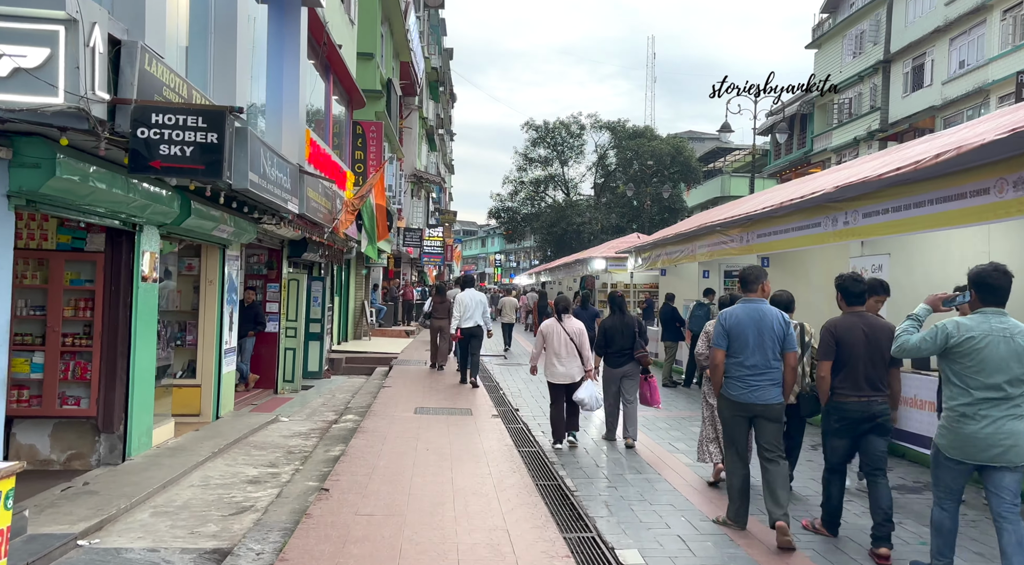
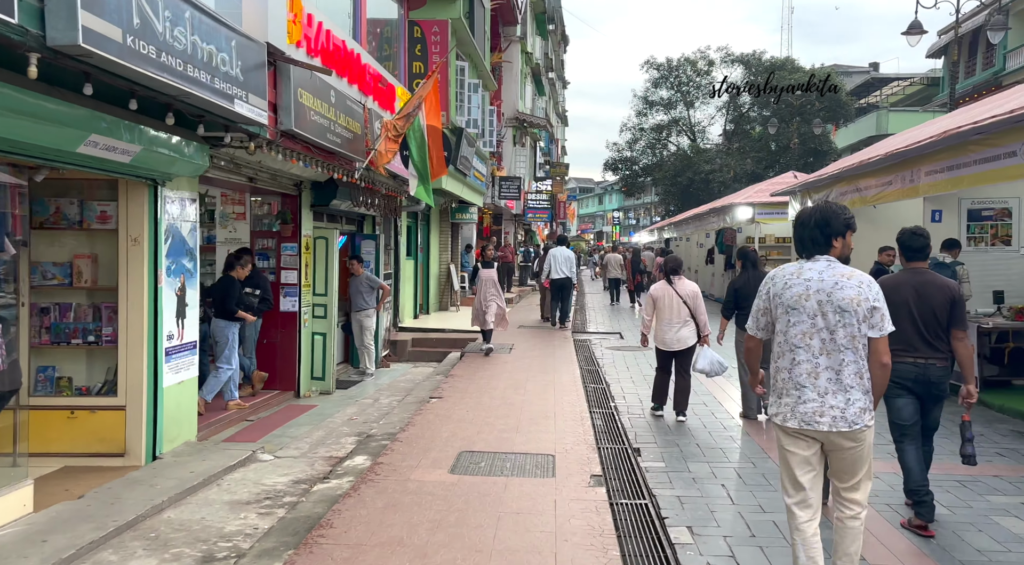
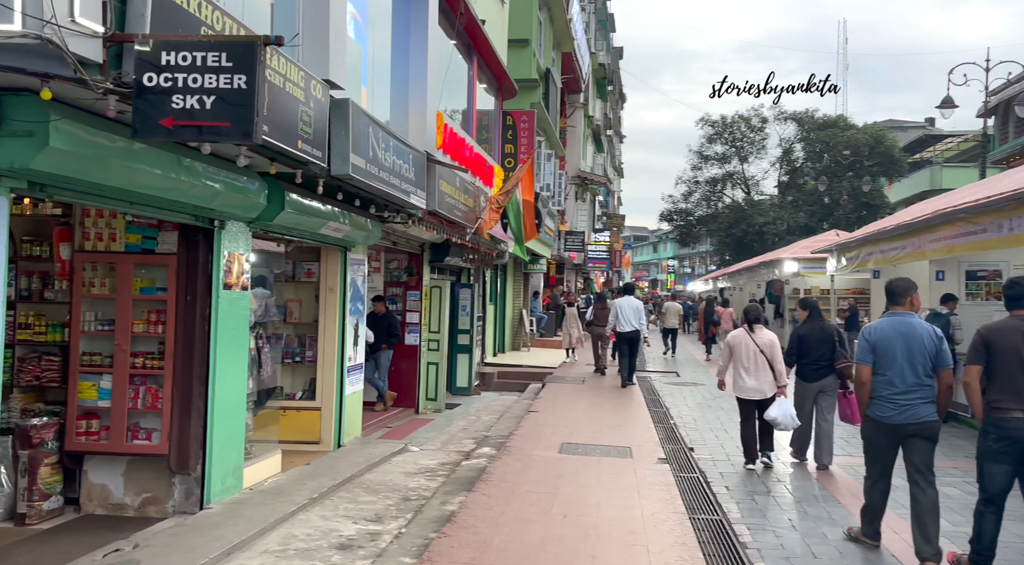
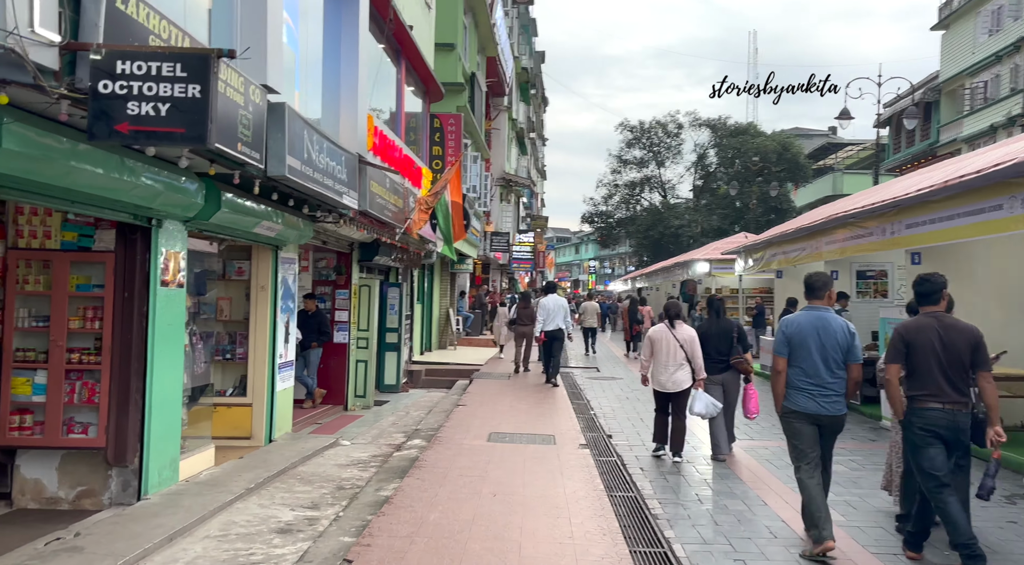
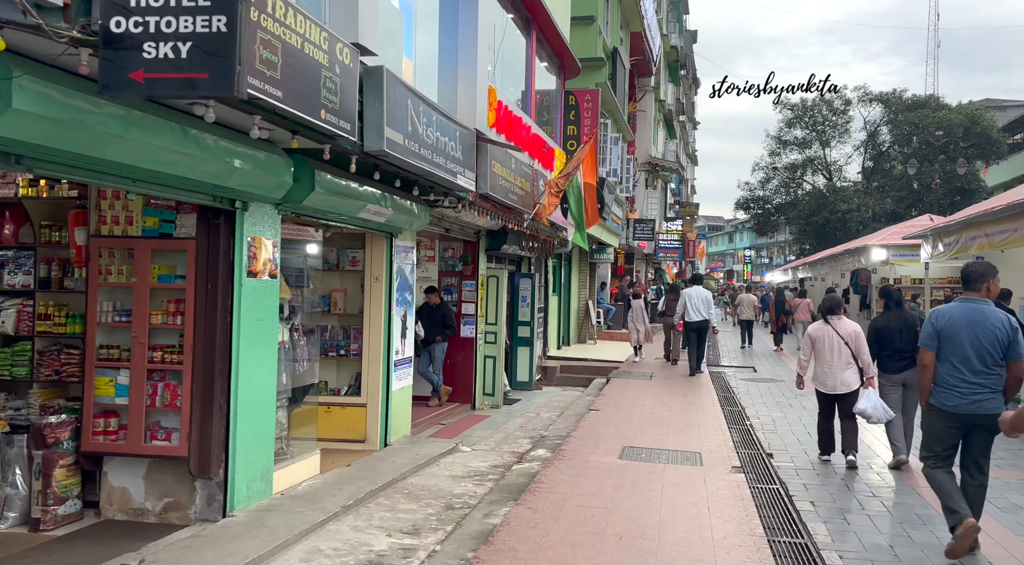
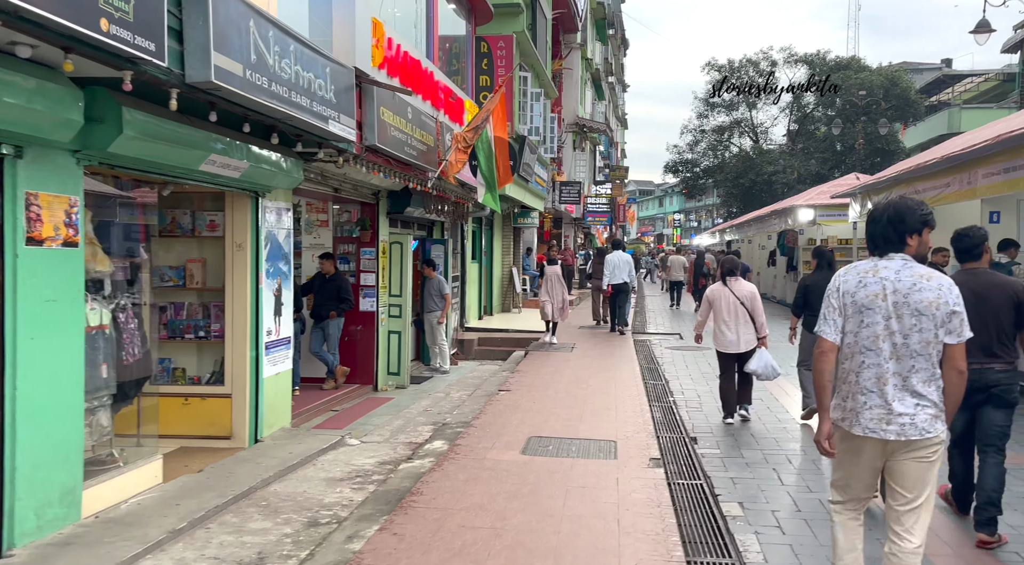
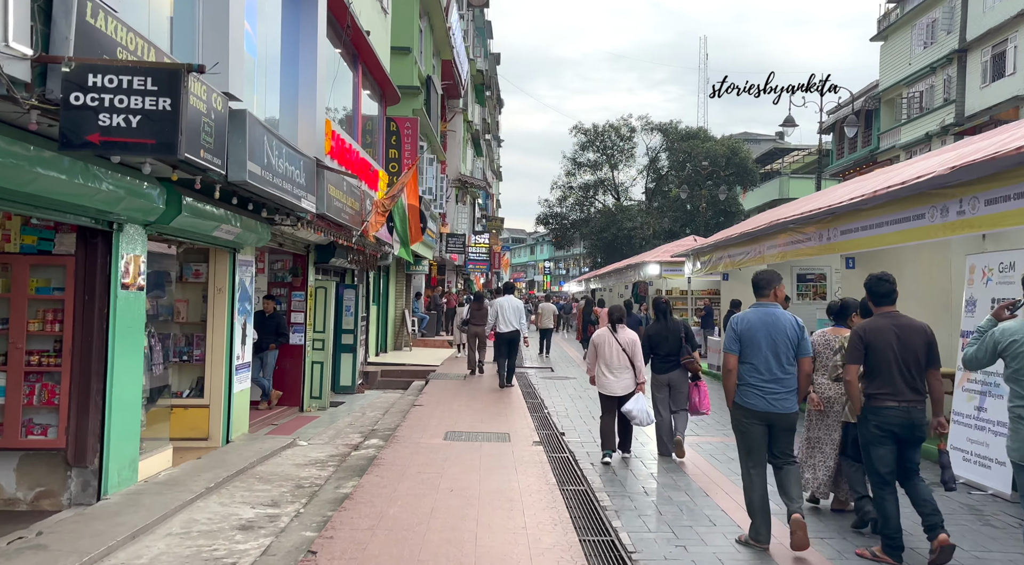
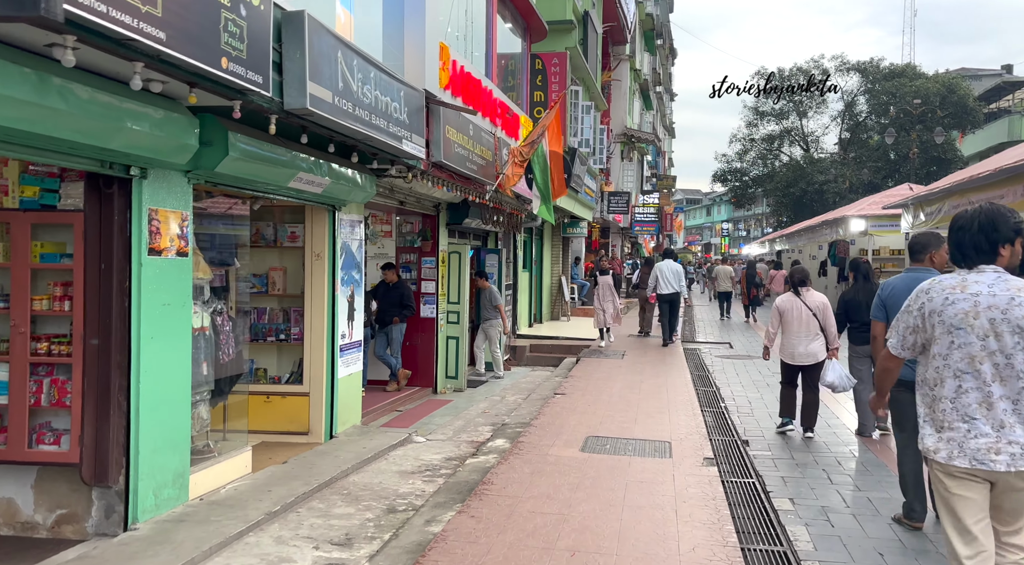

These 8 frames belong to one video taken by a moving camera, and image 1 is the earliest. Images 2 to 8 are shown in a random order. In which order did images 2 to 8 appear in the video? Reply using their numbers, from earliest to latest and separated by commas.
7, 4, 3, 5, 8, 6, 2
